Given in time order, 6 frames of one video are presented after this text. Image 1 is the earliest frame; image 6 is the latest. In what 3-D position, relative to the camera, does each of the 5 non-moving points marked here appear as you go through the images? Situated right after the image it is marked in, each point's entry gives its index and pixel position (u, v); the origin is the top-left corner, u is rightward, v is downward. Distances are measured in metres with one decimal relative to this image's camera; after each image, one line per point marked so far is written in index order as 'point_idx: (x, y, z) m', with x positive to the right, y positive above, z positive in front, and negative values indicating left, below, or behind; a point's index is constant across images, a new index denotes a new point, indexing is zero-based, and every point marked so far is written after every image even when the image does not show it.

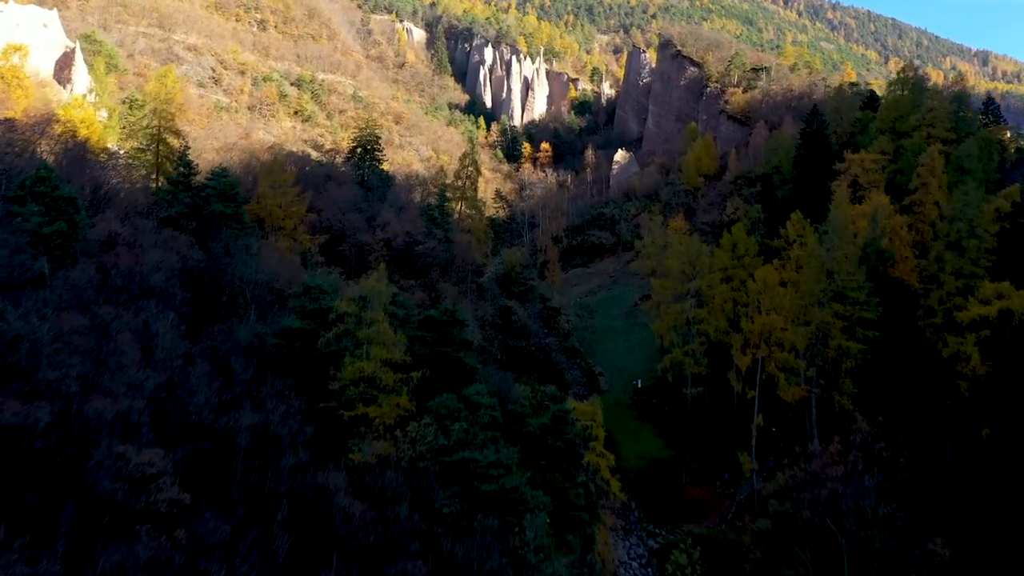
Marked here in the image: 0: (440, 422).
0: (-1.2, -2.4, +14.0) m
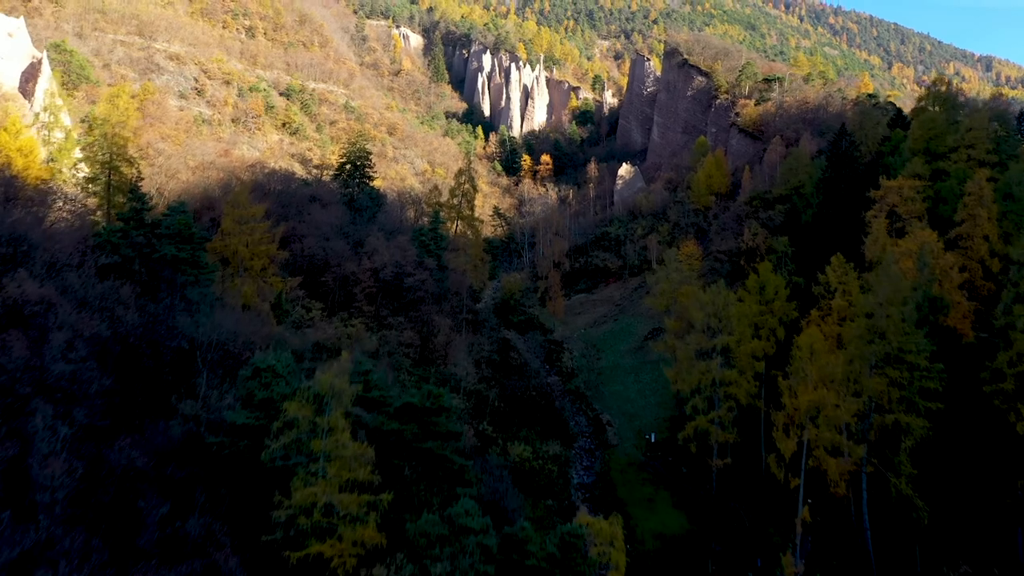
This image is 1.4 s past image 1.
0: (-1.3, -3.7, +10.9) m
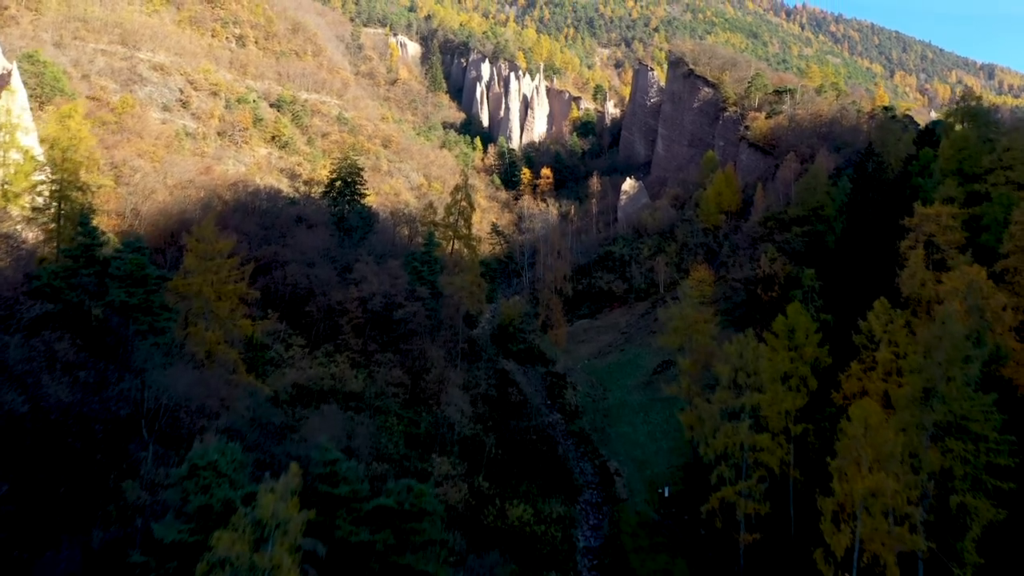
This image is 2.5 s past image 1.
0: (-1.3, -4.7, +8.3) m
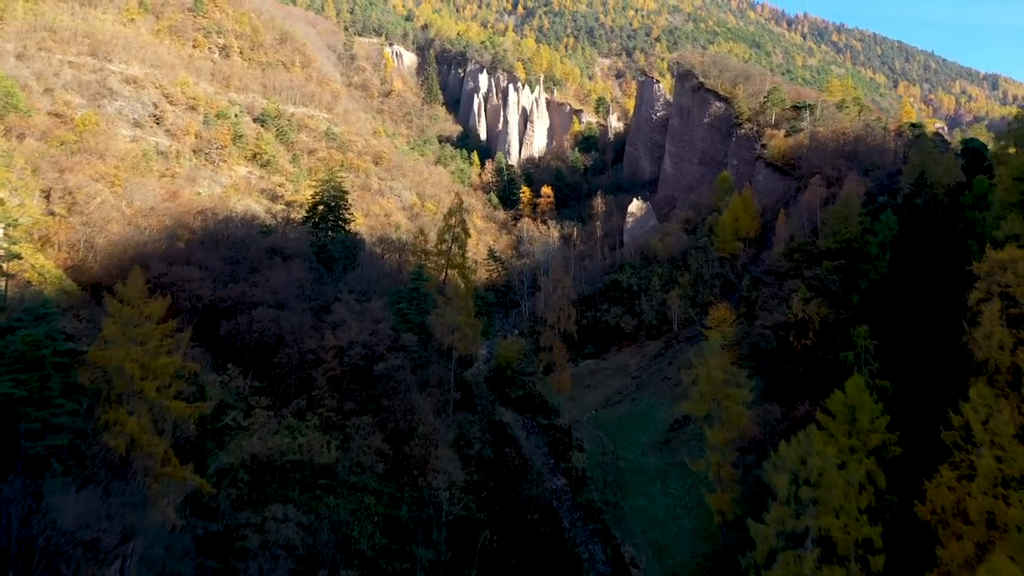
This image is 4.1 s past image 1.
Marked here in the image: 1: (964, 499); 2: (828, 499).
0: (-1.3, -6.1, +4.4) m
1: (+7.8, -3.6, +13.9) m
2: (+5.5, -3.7, +13.9) m
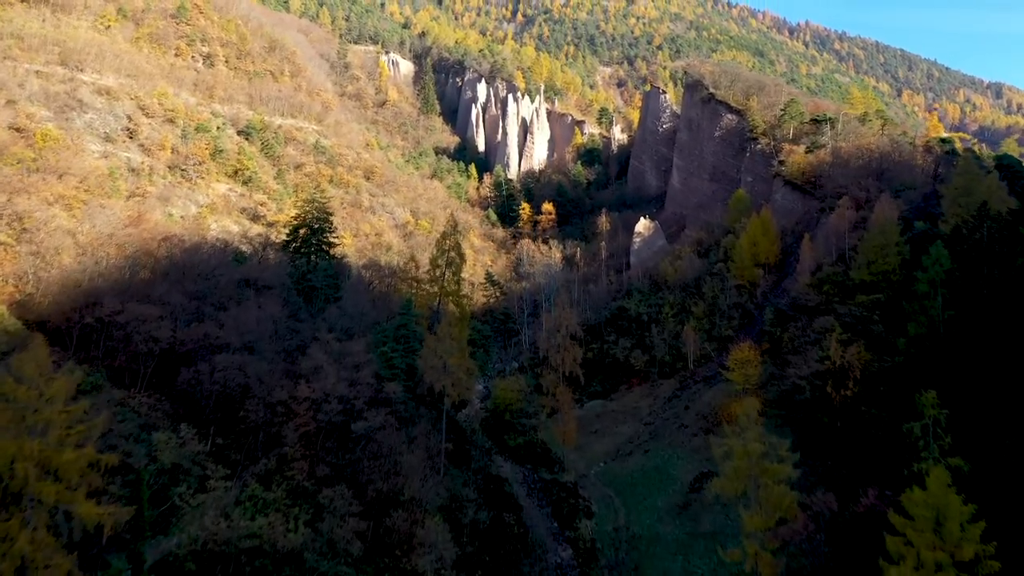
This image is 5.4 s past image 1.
0: (-1.4, -7.2, +0.9) m
1: (+7.8, -4.8, +10.4) m
2: (+5.5, -4.9, +10.5) m
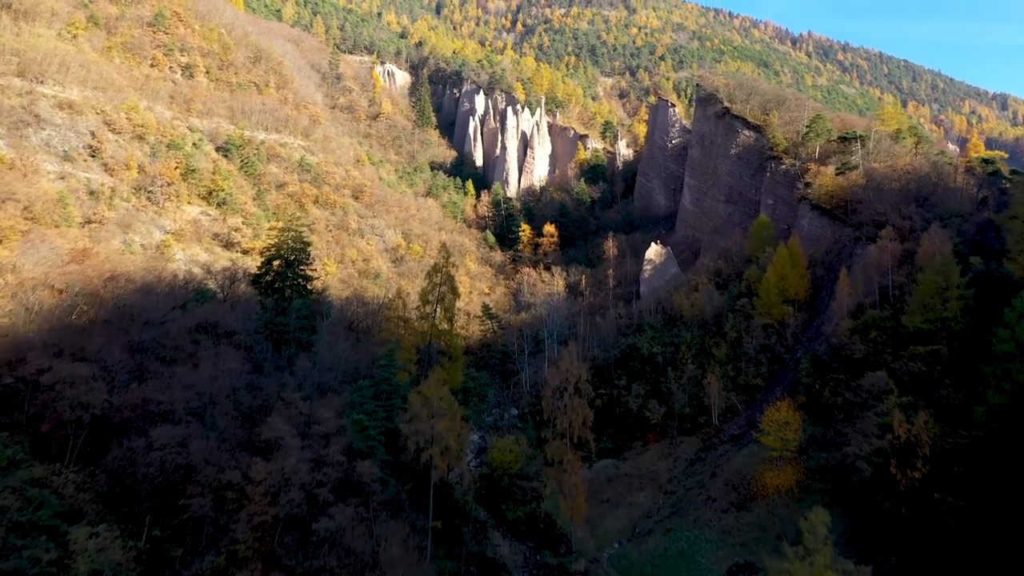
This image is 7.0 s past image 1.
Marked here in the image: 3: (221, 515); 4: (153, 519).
0: (-1.4, -8.5, -3.3) m
1: (+7.8, -6.2, +6.2) m
2: (+5.5, -6.2, +6.3) m
3: (-7.1, -5.5, +19.3) m
4: (-8.6, -5.6, +18.9) m
